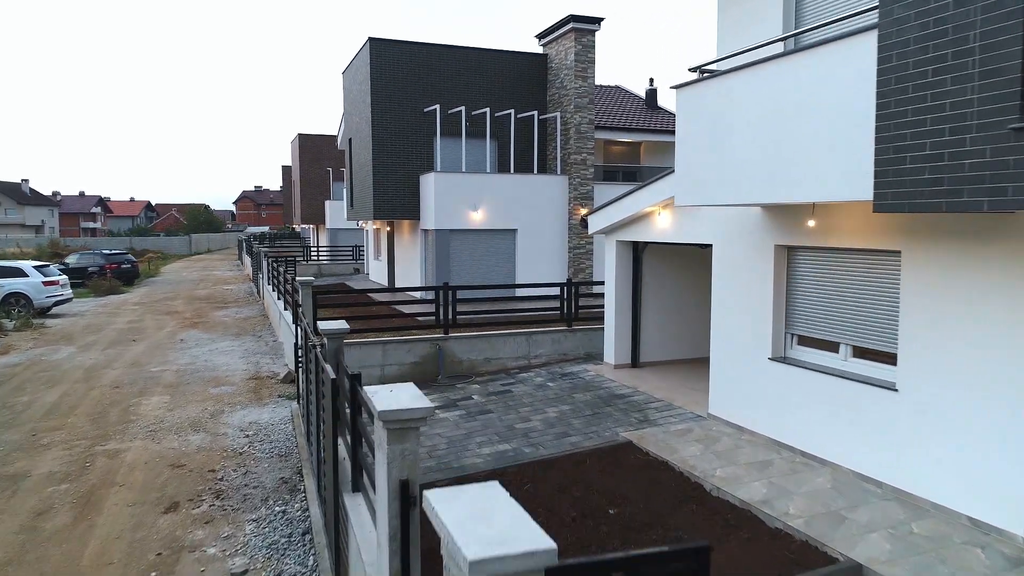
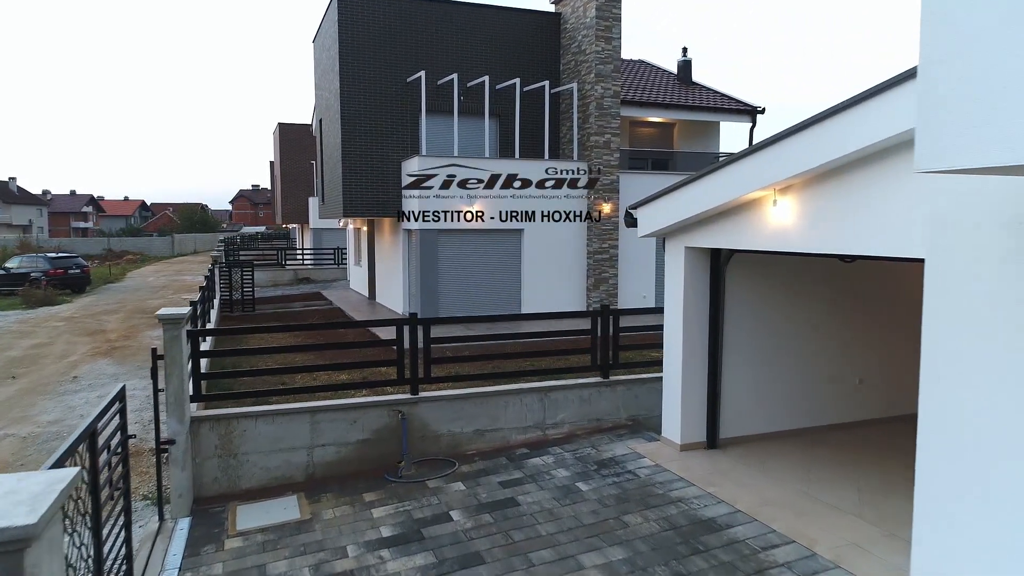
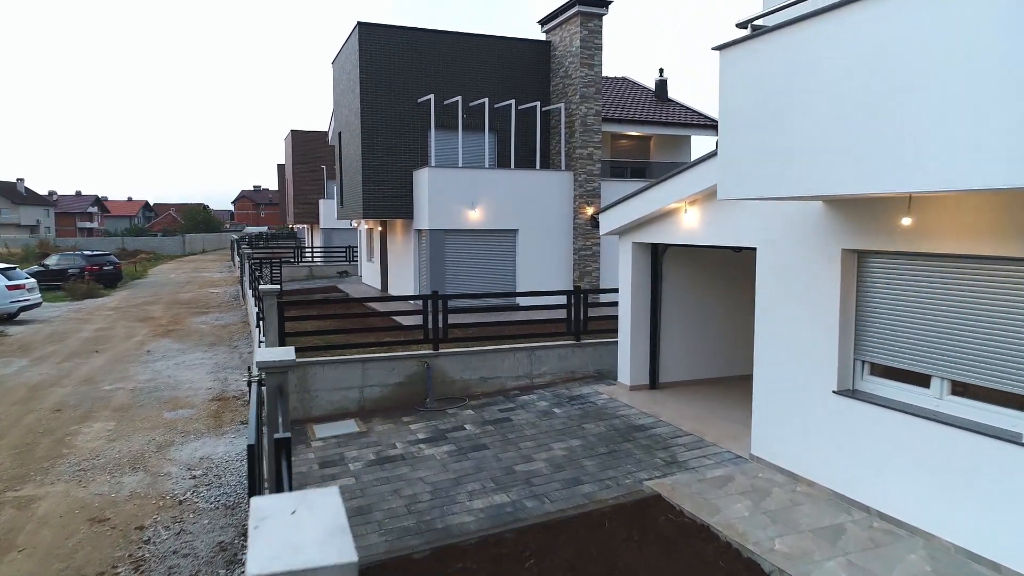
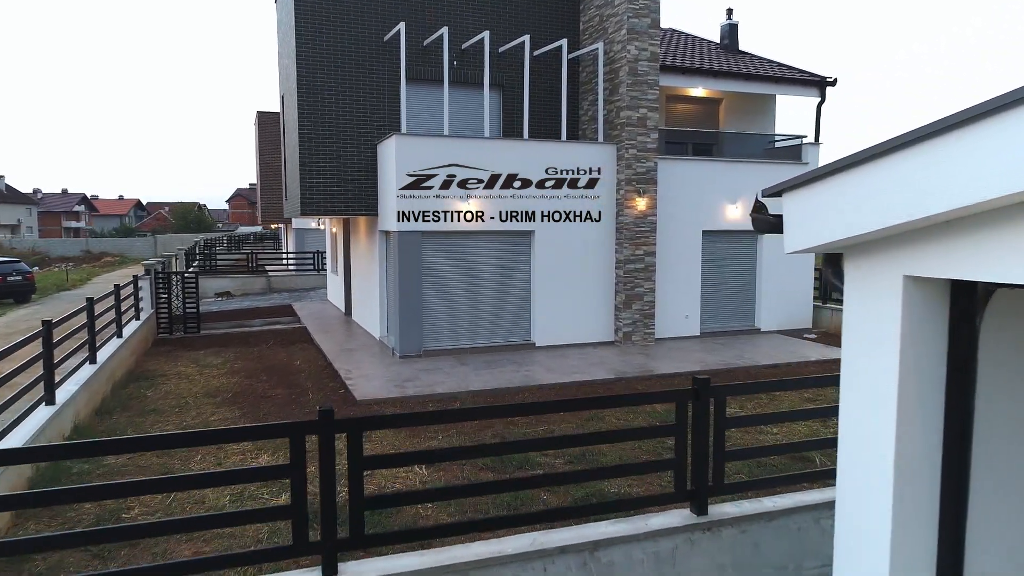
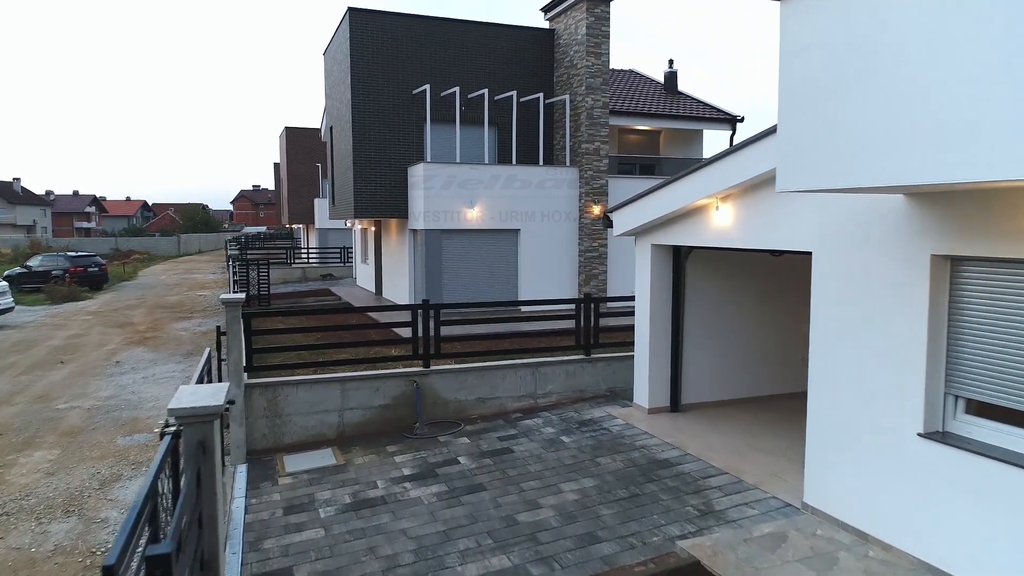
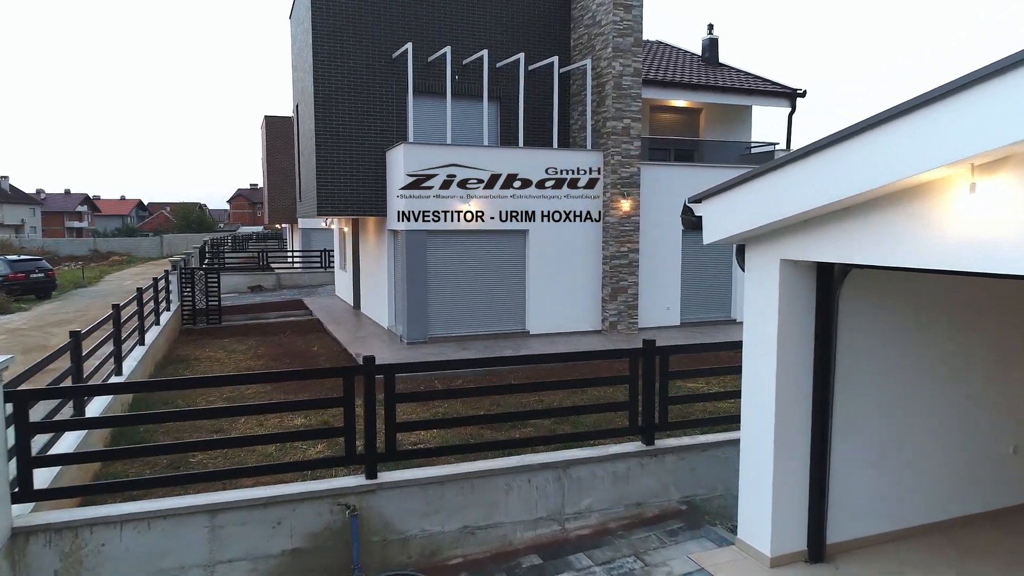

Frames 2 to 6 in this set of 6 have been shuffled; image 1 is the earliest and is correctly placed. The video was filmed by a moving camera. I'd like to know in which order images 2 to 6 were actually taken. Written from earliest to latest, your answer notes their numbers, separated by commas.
3, 5, 2, 6, 4
